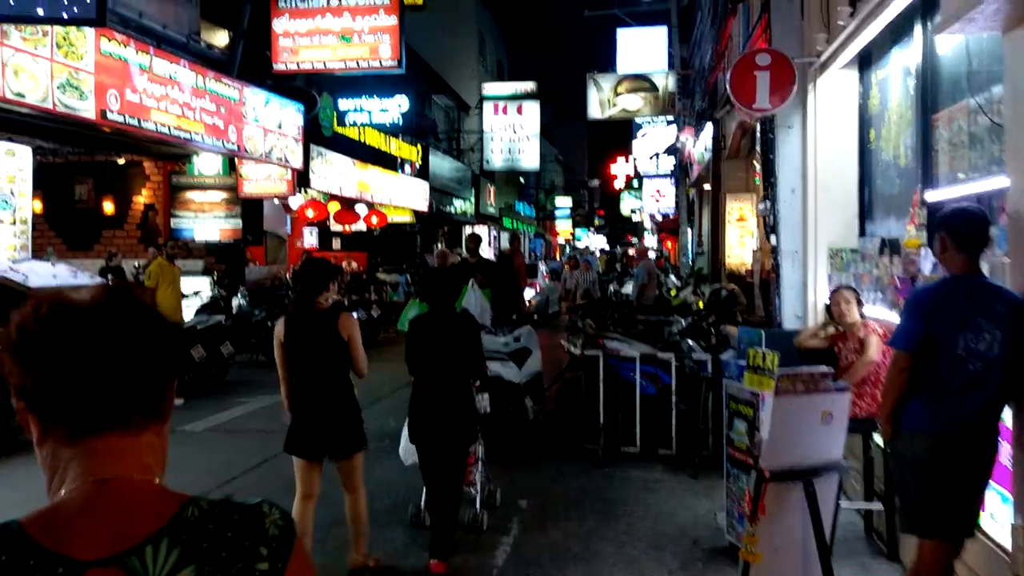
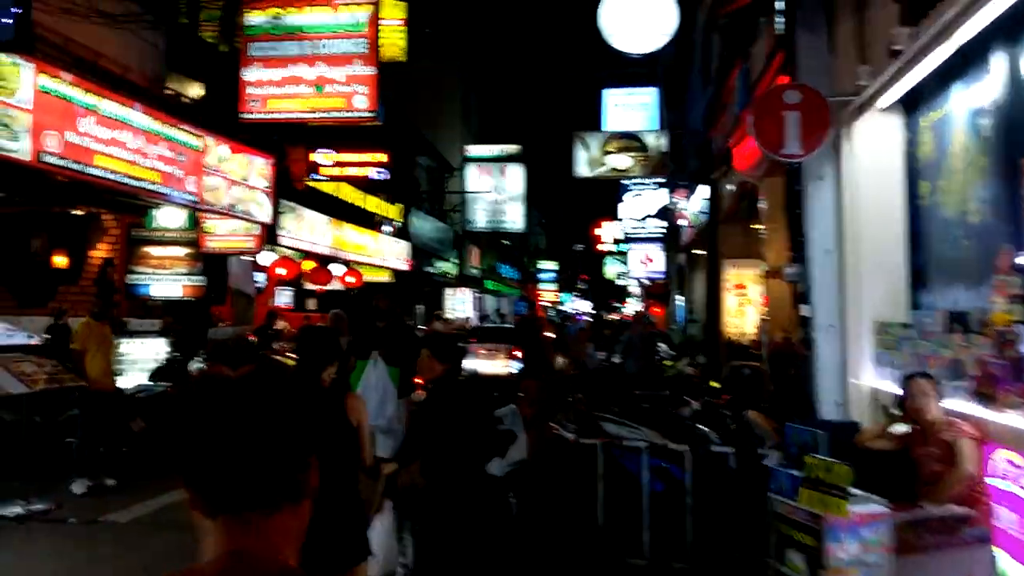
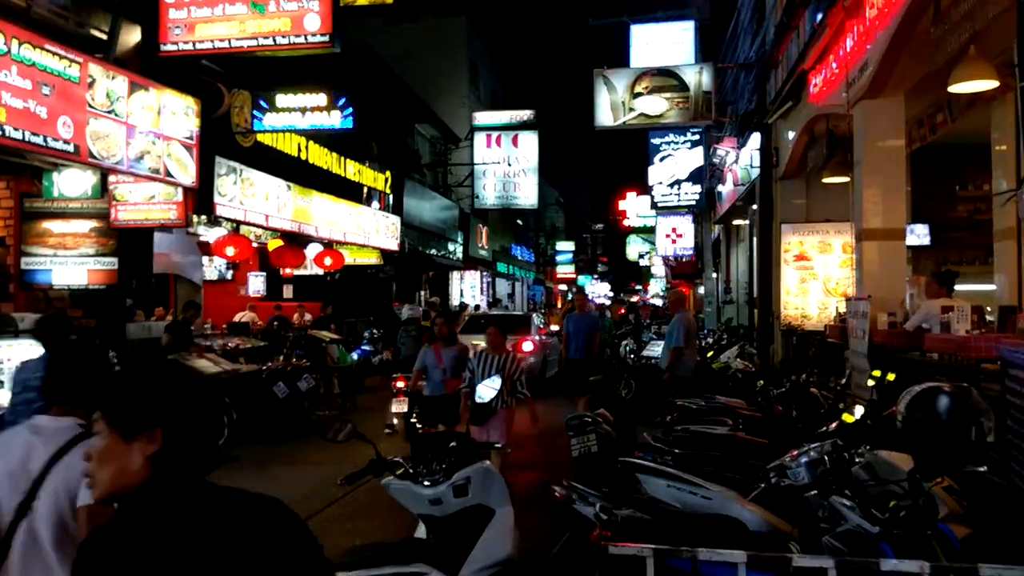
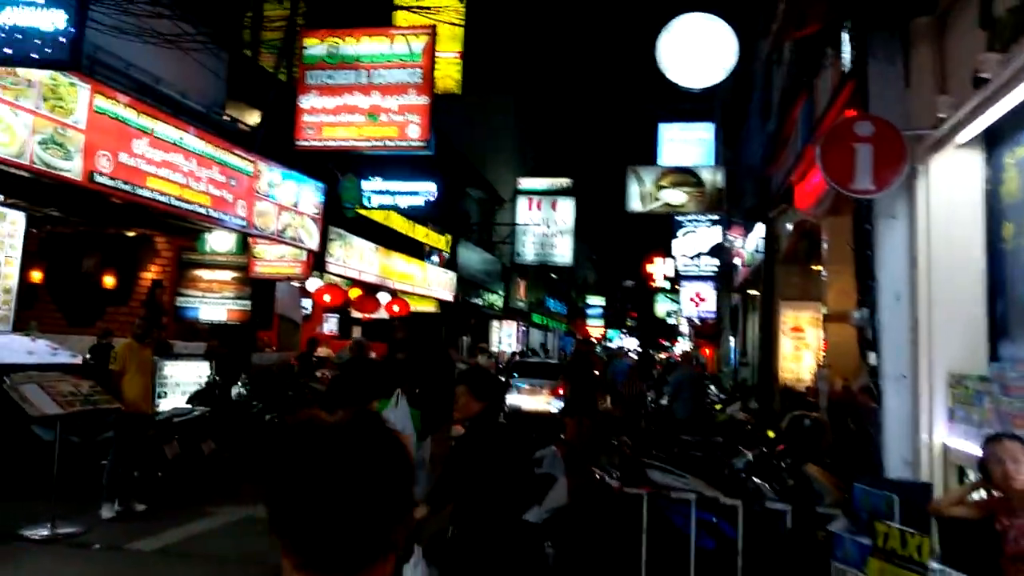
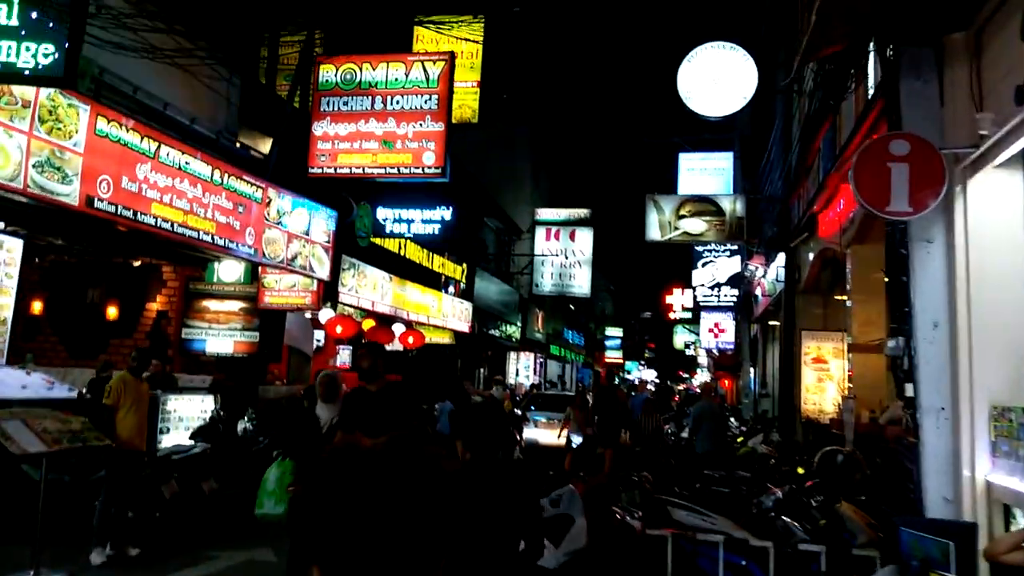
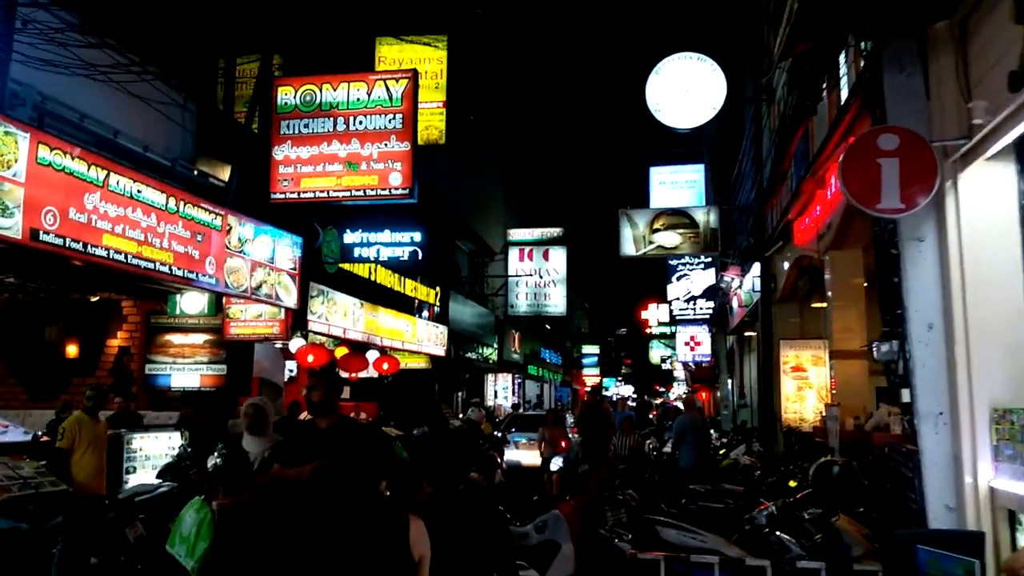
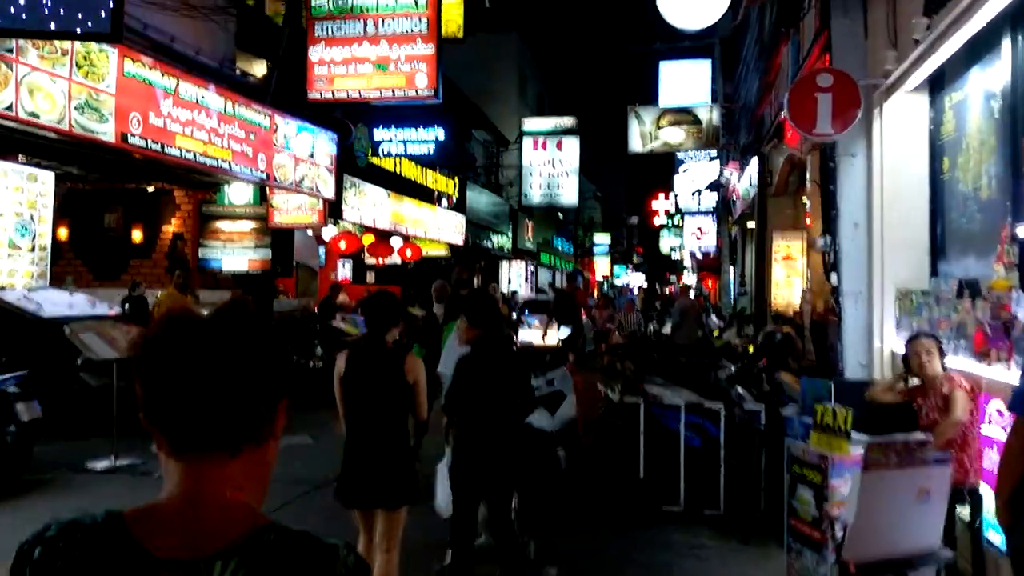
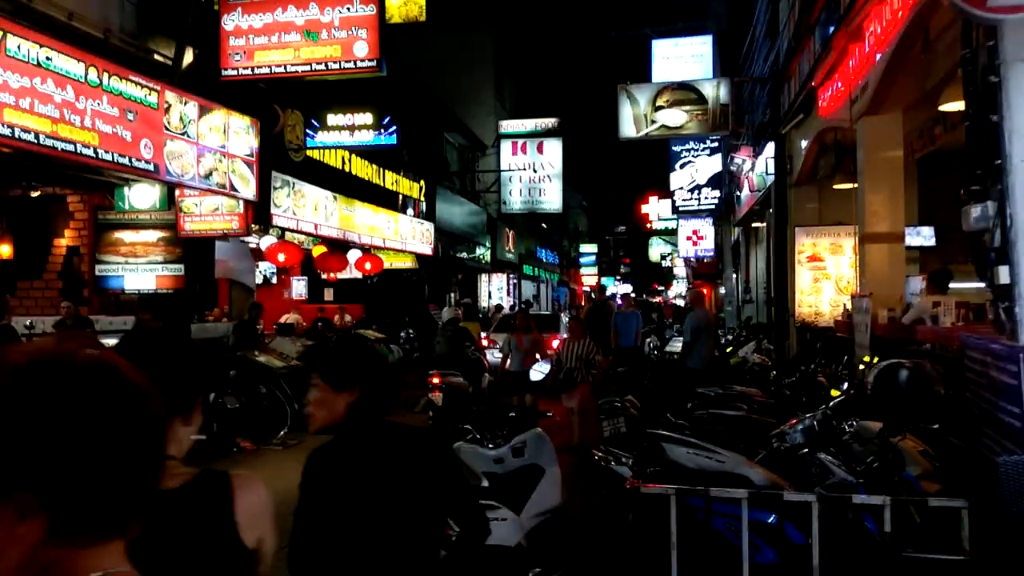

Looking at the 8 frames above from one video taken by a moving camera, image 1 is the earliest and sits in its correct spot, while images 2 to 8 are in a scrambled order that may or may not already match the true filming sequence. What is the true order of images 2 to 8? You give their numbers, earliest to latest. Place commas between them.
7, 2, 4, 5, 6, 8, 3
